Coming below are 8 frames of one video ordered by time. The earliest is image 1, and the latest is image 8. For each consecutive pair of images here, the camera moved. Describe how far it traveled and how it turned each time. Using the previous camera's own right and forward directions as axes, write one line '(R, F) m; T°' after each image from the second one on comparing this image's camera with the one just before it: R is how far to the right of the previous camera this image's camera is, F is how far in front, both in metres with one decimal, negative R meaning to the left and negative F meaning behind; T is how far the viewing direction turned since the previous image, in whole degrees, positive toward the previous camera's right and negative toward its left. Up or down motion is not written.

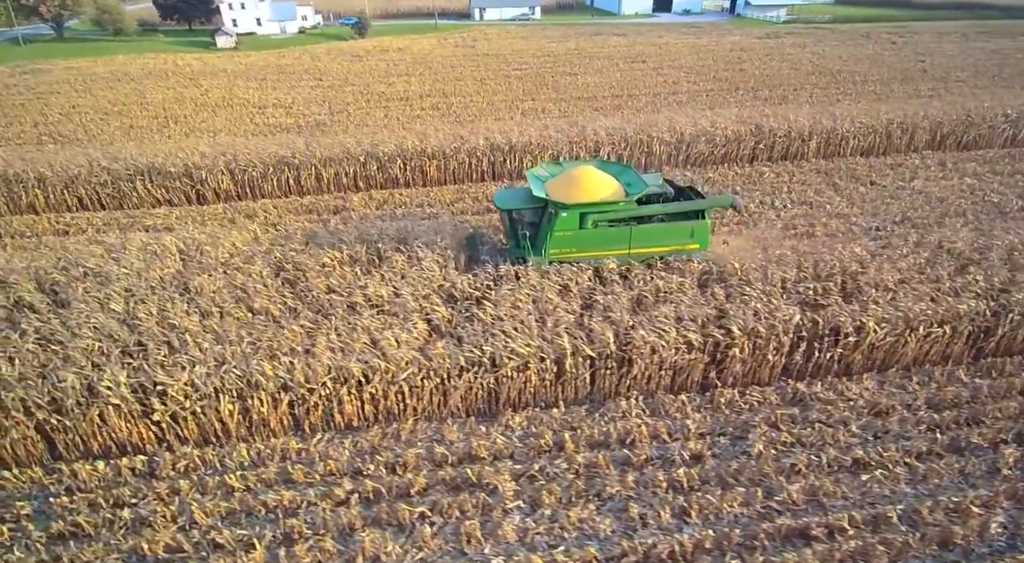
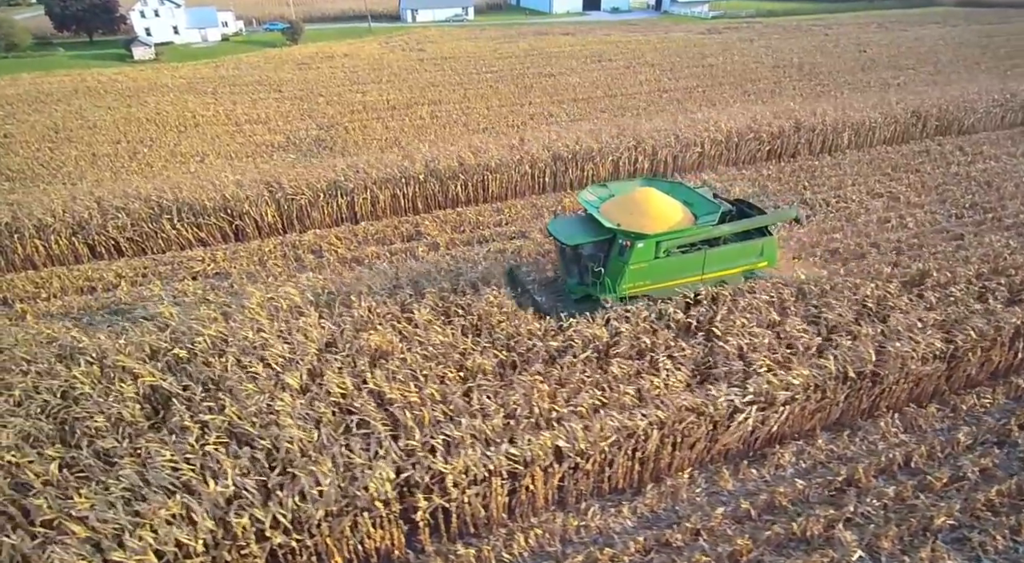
(-3.4, +1.0) m; +9°
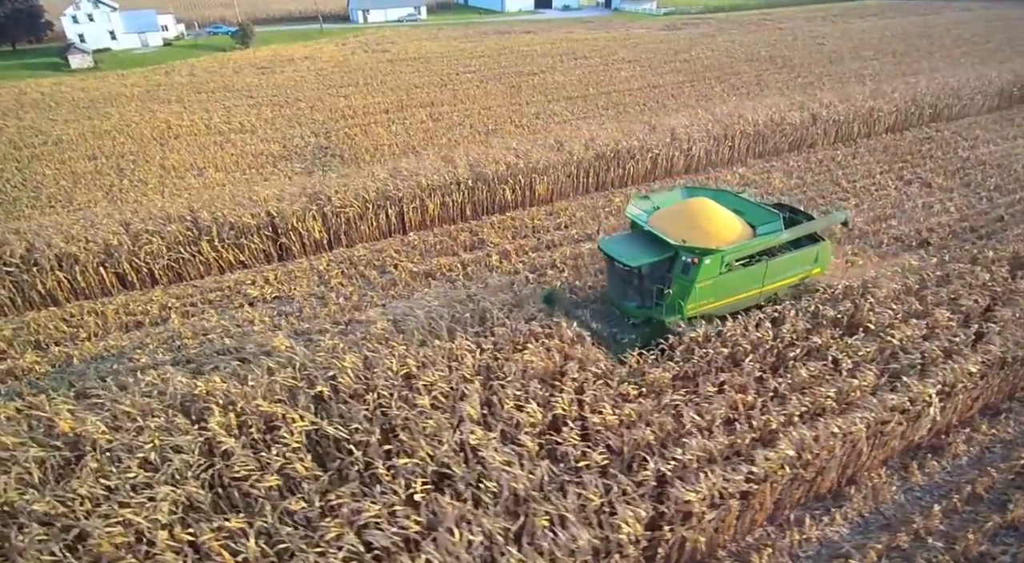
(-2.2, +0.5) m; +6°
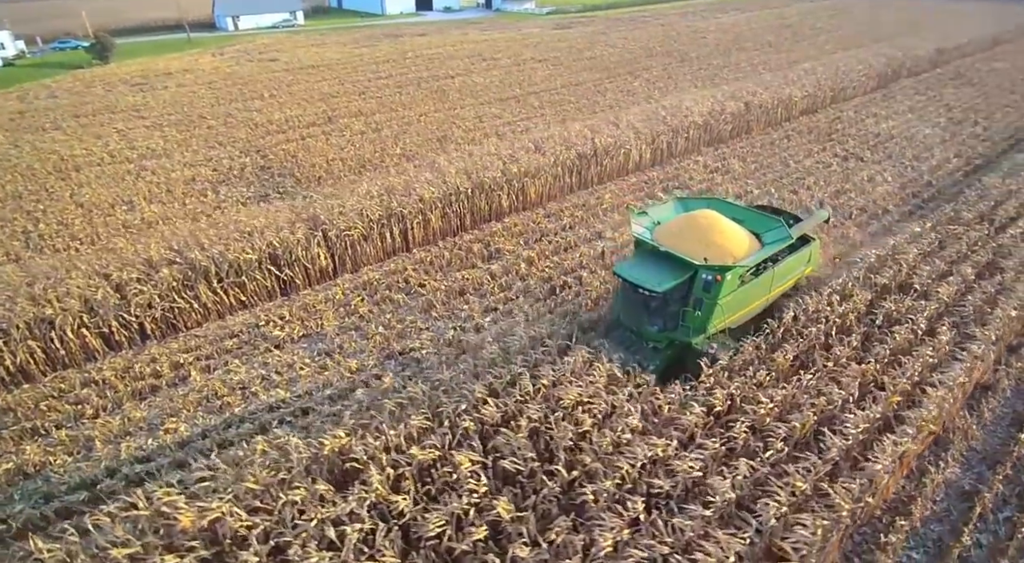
(-2.3, +0.4) m; +12°
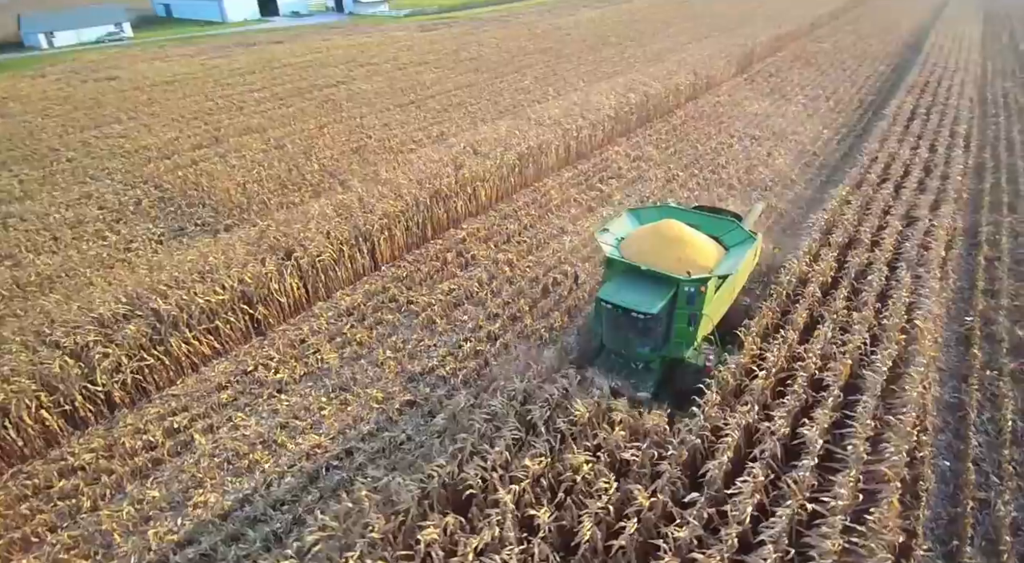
(-1.9, +0.2) m; +13°
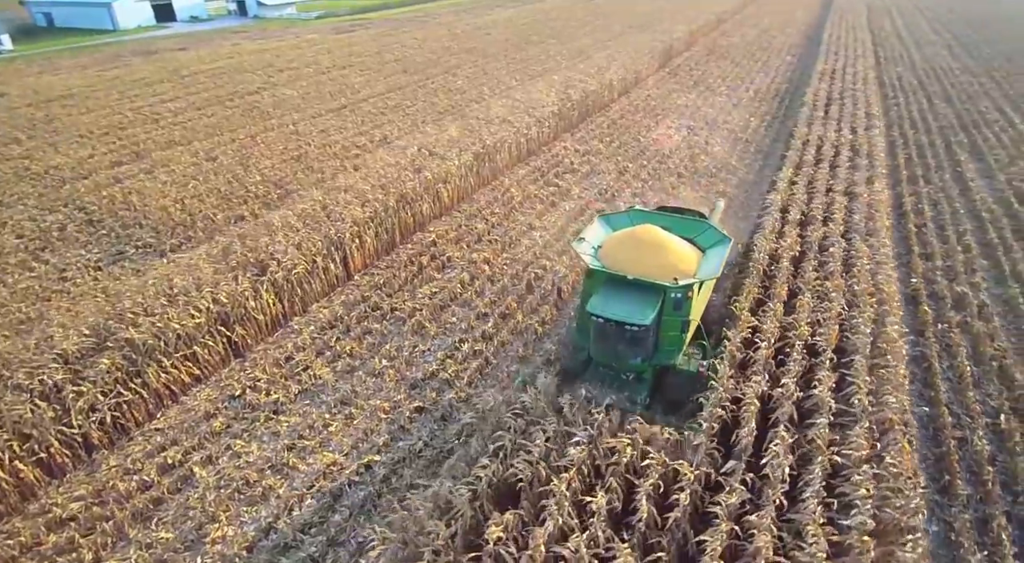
(-0.9, 0.0) m; +8°
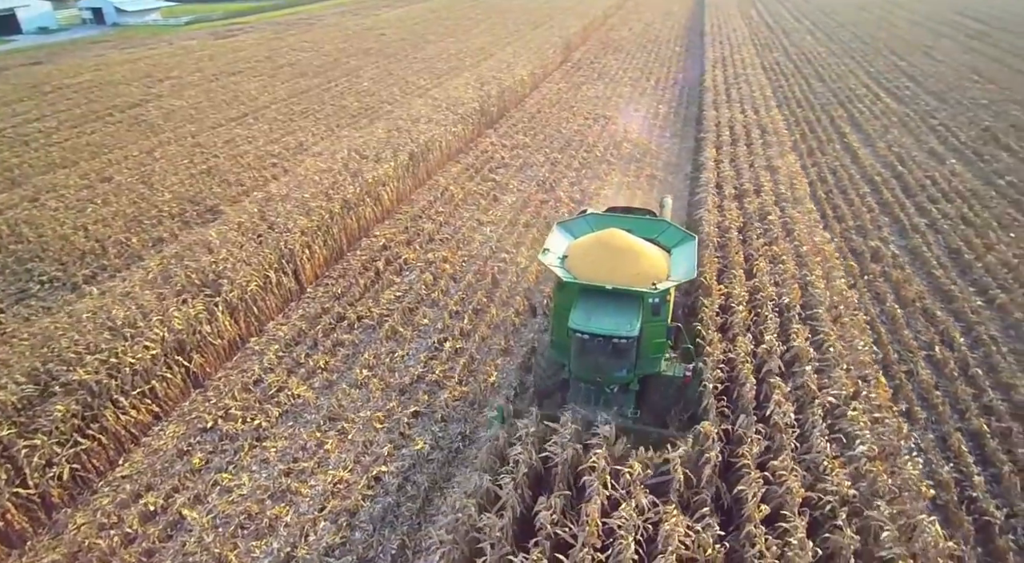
(-1.0, +0.1) m; +10°
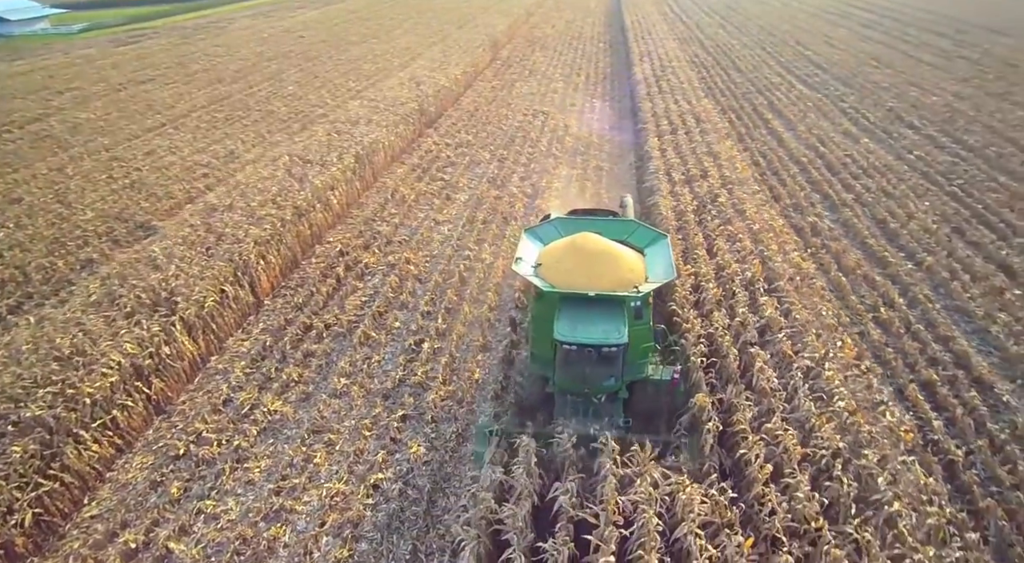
(-0.6, 0.0) m; +7°
